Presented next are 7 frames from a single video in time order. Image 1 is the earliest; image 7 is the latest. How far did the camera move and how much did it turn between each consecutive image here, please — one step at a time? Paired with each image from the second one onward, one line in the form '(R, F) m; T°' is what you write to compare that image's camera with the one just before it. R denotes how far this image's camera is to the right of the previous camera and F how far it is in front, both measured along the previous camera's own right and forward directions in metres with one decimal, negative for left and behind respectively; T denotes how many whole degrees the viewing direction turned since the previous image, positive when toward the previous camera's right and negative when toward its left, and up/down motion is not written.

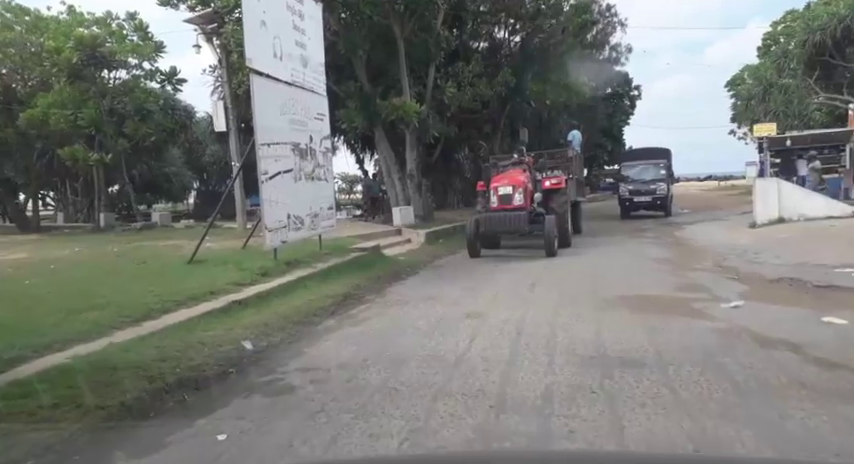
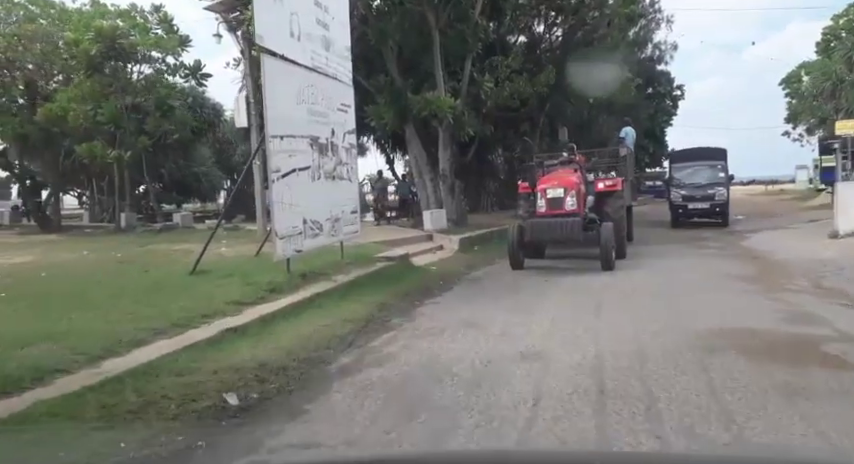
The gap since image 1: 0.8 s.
(-0.1, +1.6) m; -3°
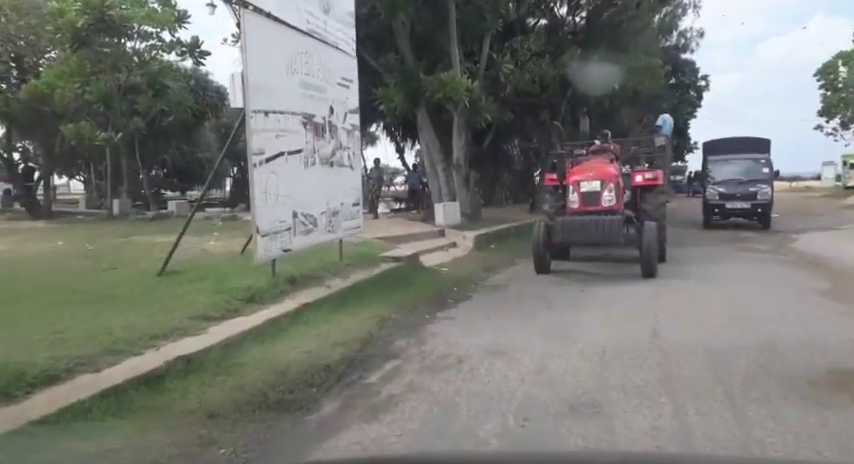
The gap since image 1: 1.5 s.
(0.0, +1.5) m; -1°
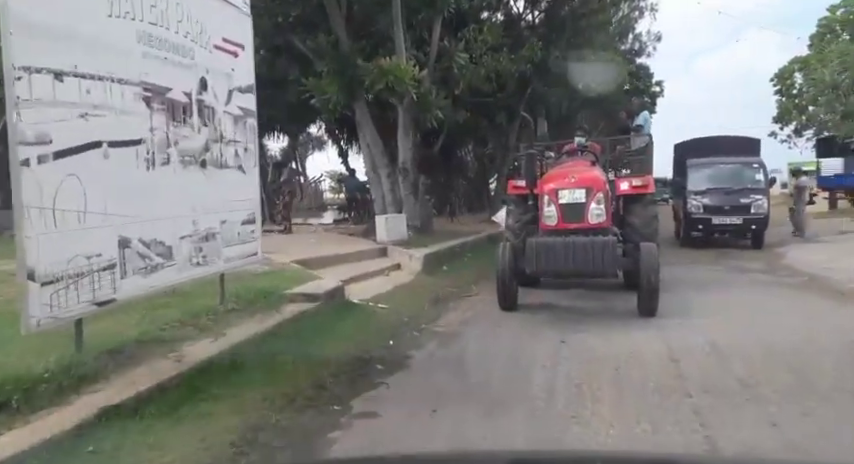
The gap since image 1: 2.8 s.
(+0.4, +2.7) m; +5°
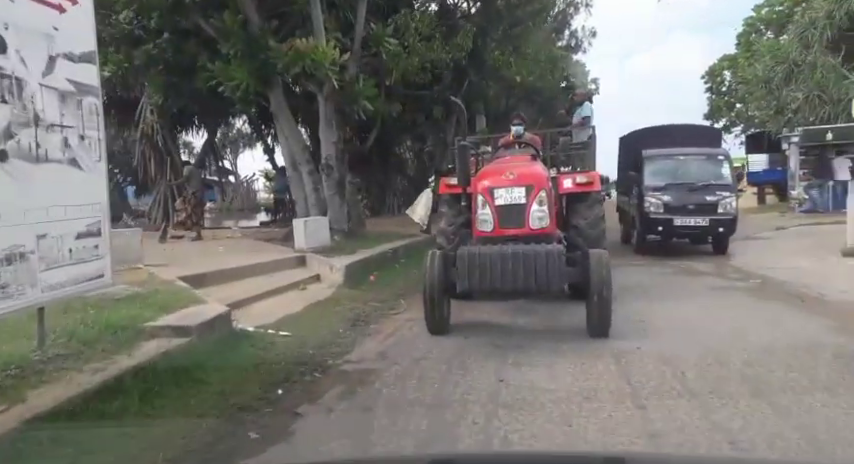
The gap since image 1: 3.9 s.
(+0.4, +1.4) m; +6°
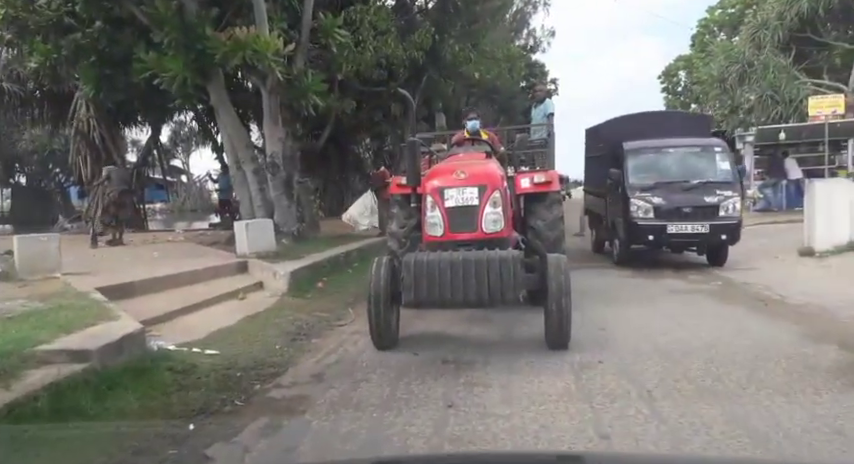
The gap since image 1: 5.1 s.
(+0.2, +0.6) m; +4°
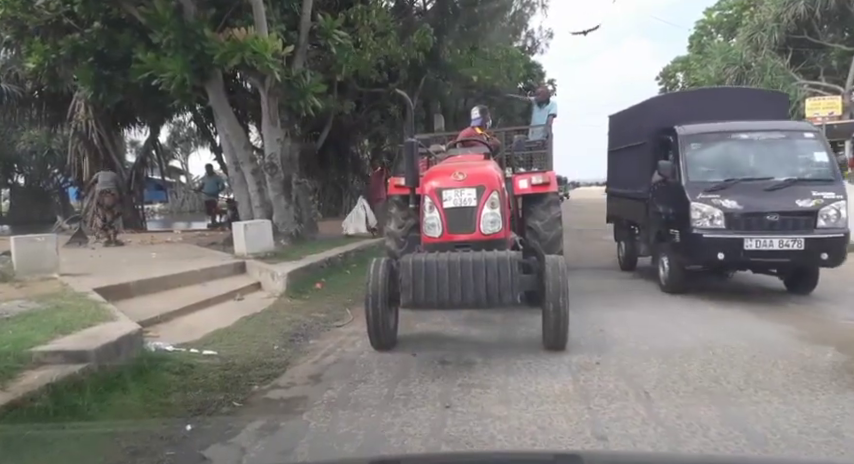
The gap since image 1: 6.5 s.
(0.0, 0.0) m; 0°
